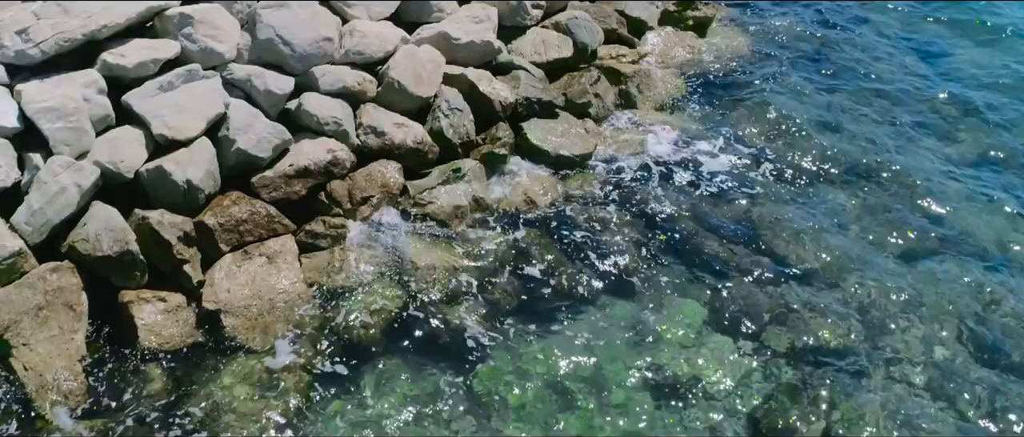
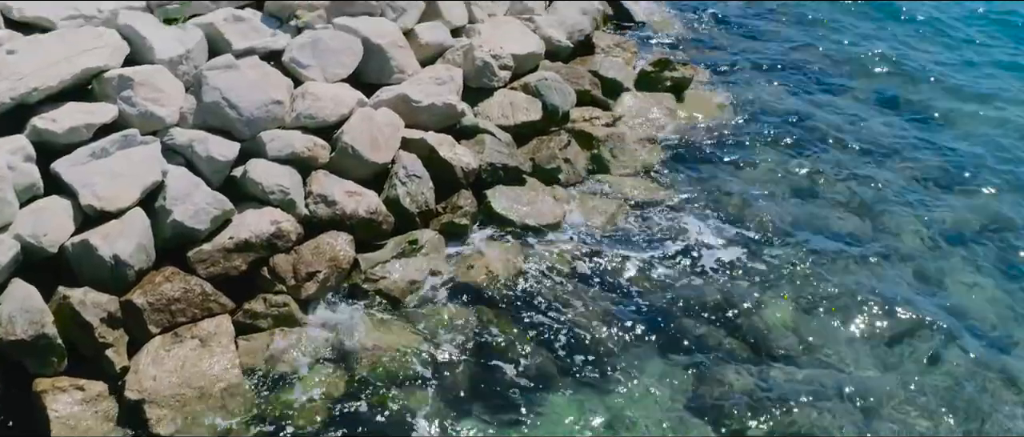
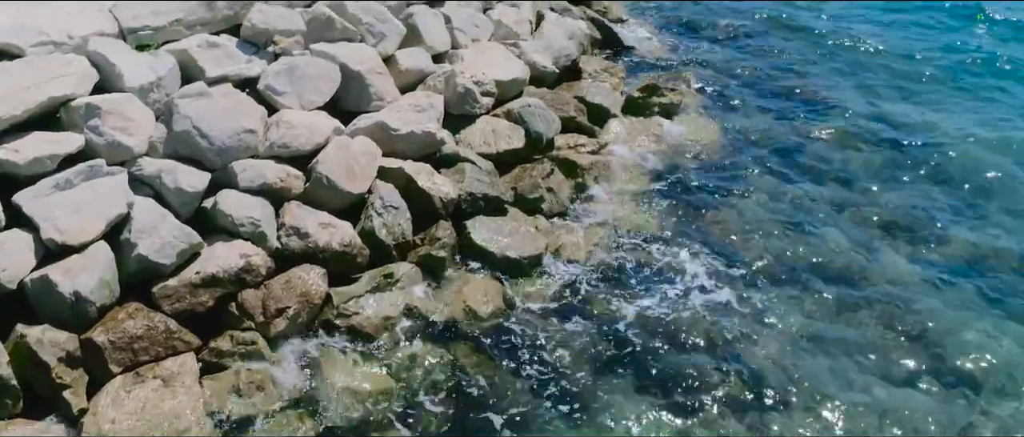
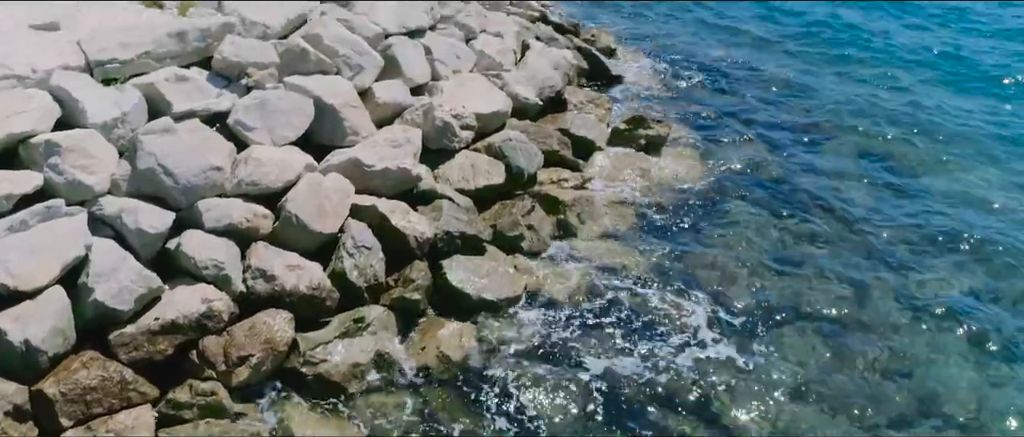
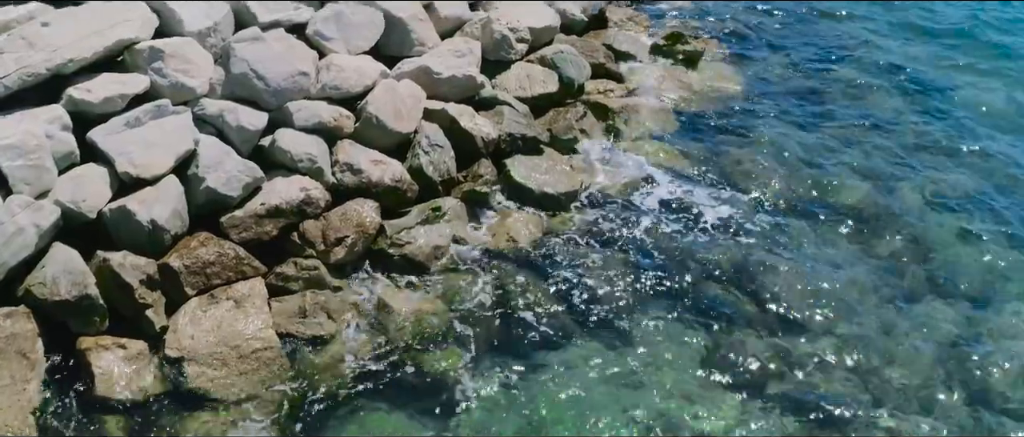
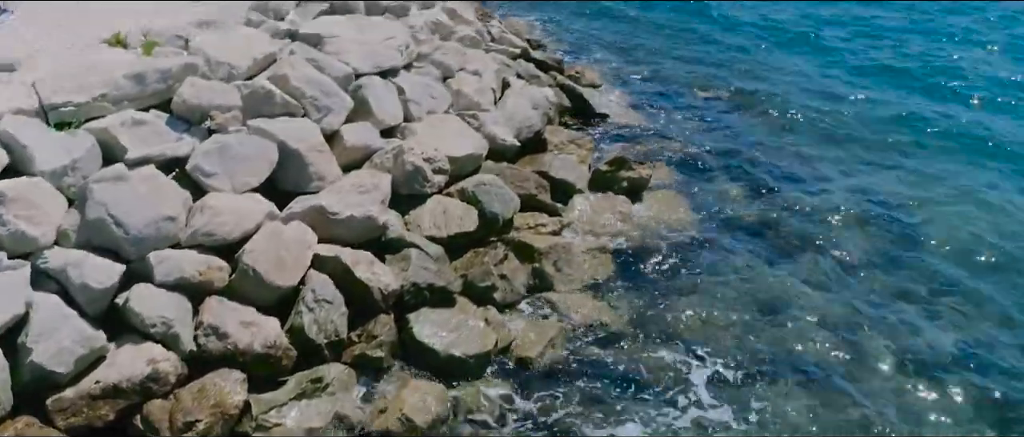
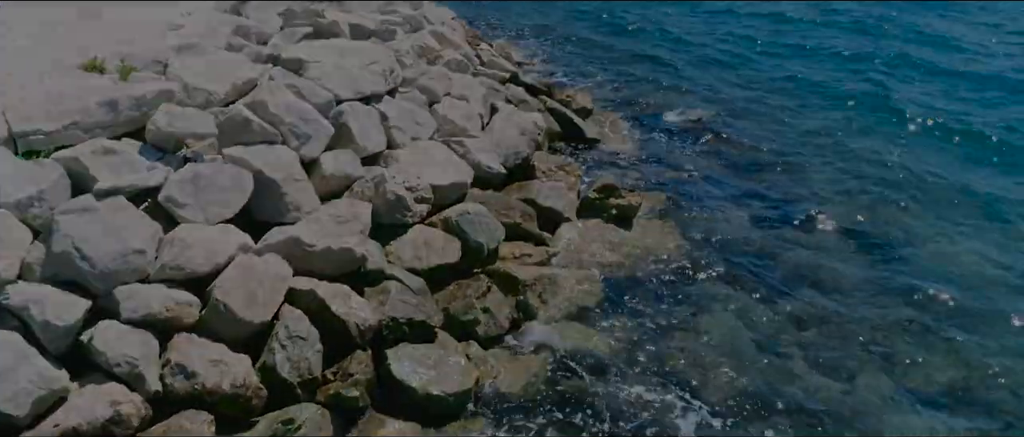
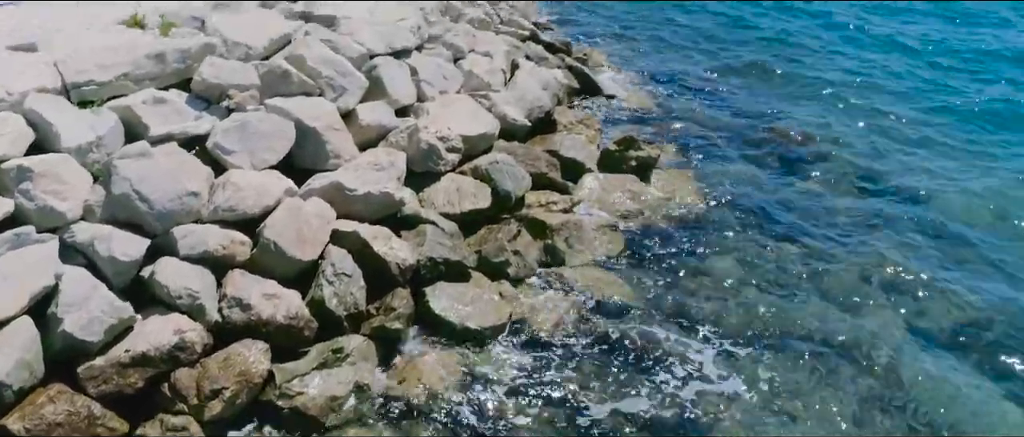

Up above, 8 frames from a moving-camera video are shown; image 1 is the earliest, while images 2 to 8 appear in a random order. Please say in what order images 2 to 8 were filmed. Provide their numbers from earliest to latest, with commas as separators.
5, 2, 3, 4, 8, 6, 7
